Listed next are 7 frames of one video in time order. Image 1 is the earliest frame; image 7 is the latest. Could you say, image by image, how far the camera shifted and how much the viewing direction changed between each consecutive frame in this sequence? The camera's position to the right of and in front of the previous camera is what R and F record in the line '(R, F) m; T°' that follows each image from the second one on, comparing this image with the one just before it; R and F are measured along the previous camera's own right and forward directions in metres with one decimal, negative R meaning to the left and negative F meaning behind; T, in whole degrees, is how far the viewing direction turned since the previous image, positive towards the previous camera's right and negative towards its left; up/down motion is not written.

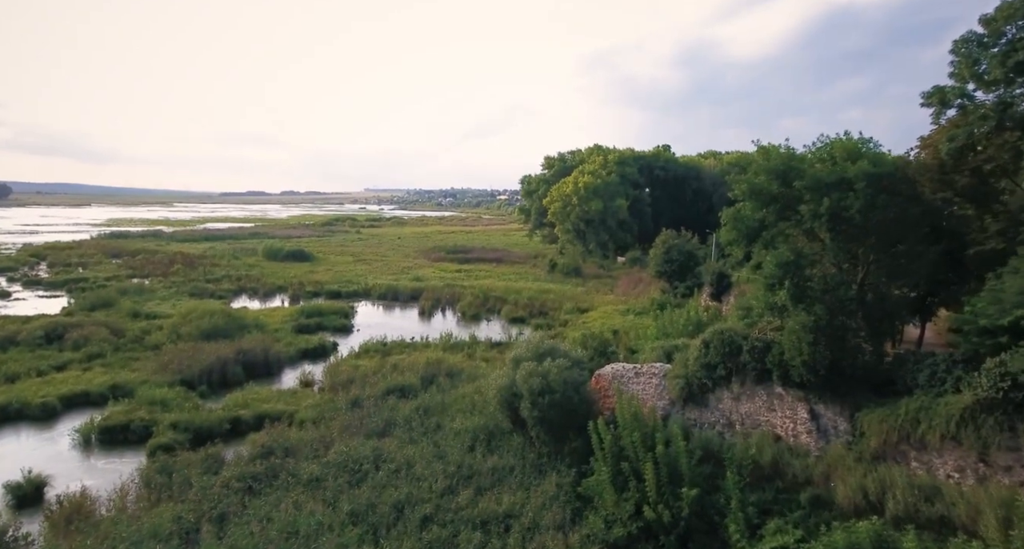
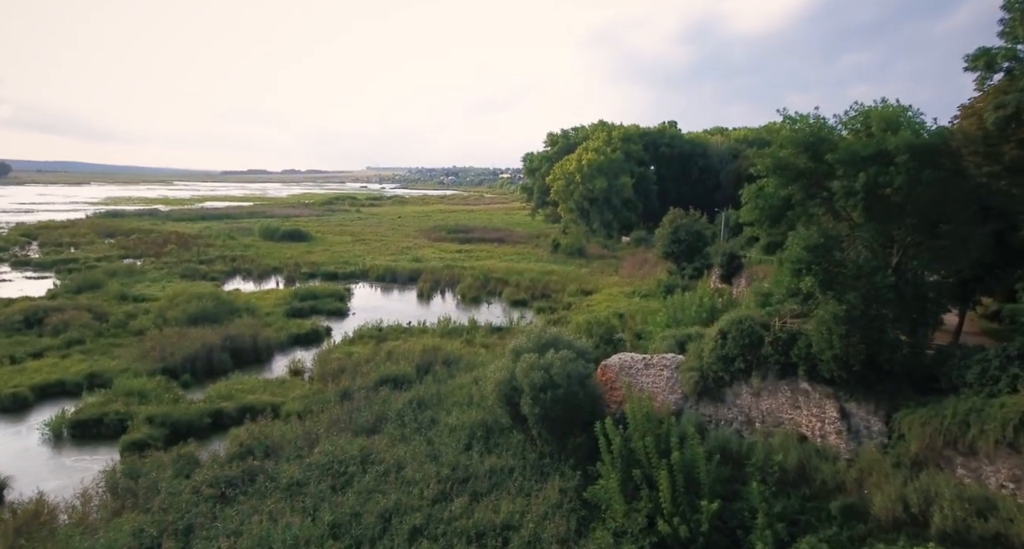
(+0.1, +1.1) m; 0°
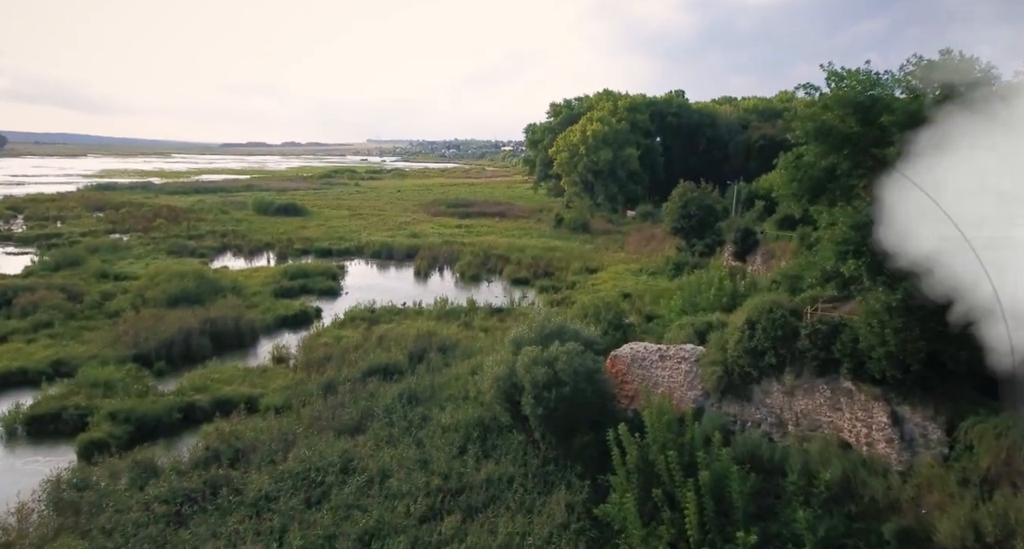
(0.0, +1.4) m; 0°
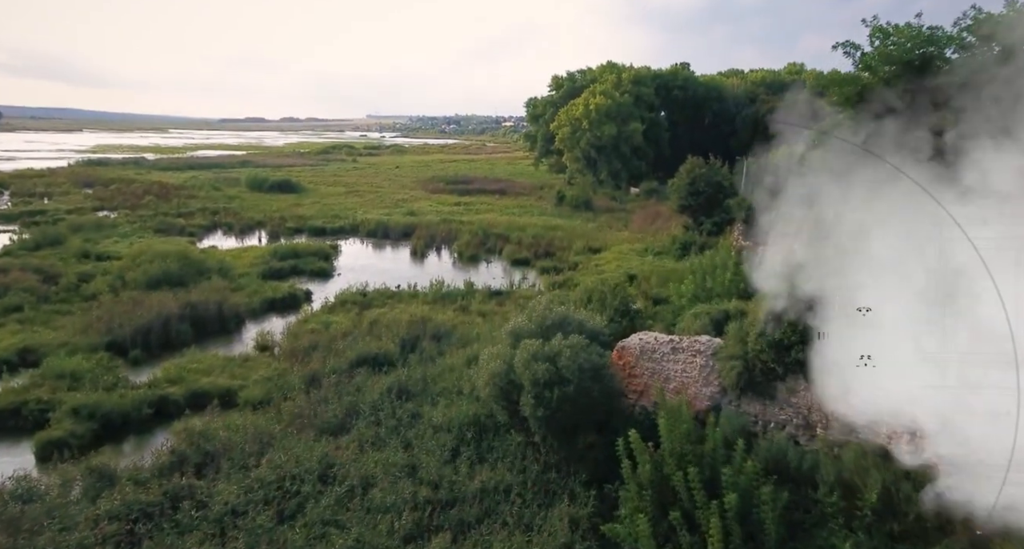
(0.0, +1.0) m; 0°
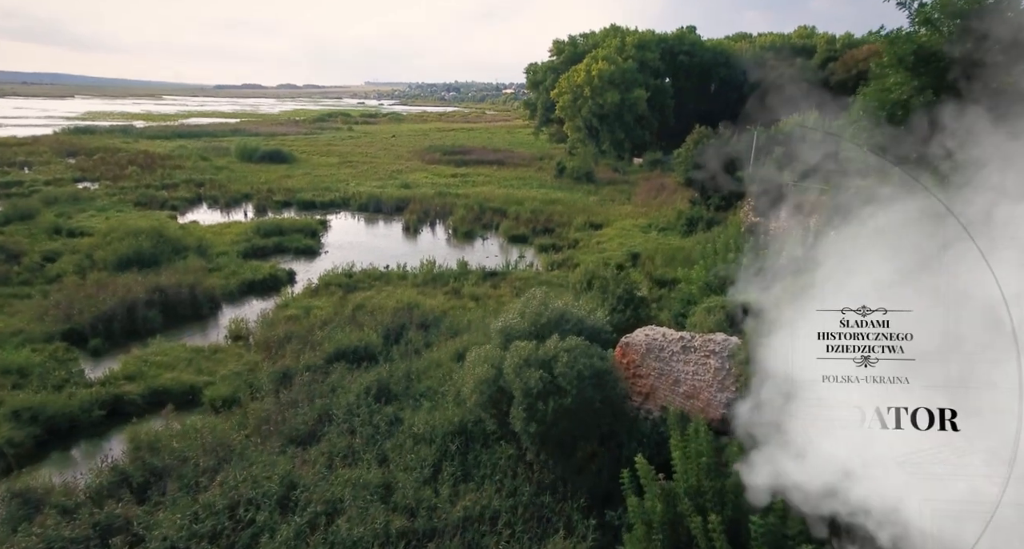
(+0.1, +1.2) m; 0°
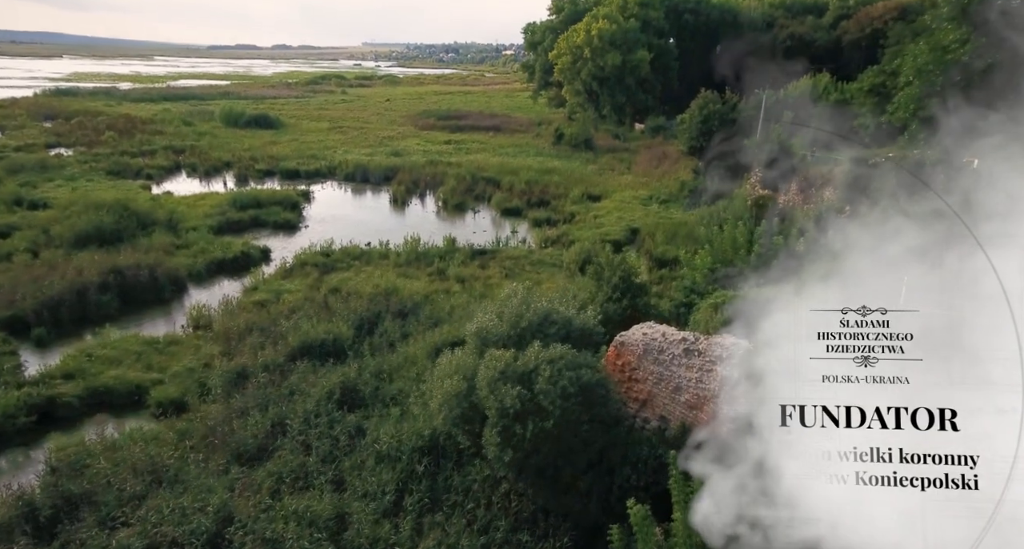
(+0.3, +1.2) m; 0°
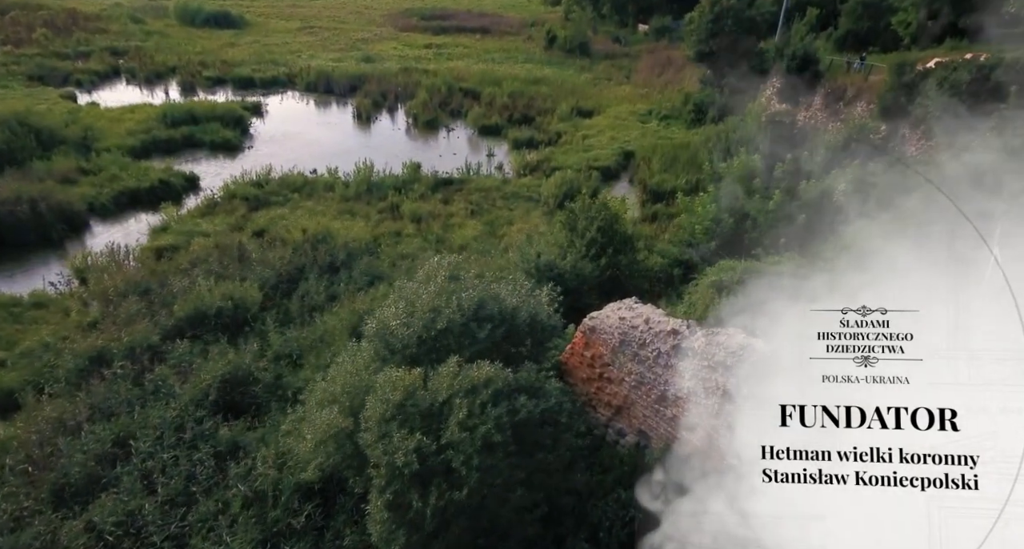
(+0.7, +2.4) m; 0°
